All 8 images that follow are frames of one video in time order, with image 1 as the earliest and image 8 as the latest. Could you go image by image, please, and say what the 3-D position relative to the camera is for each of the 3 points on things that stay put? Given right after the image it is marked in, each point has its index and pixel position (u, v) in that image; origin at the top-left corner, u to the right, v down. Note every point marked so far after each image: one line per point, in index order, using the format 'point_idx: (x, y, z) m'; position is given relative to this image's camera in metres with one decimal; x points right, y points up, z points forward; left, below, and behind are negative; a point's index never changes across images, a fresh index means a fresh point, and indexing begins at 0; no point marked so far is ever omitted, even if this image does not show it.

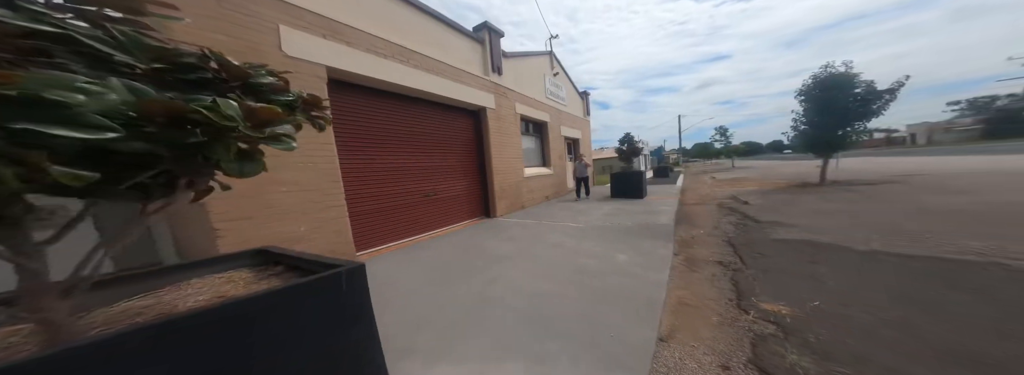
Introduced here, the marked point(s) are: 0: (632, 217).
0: (+2.7, -0.7, +5.8) m
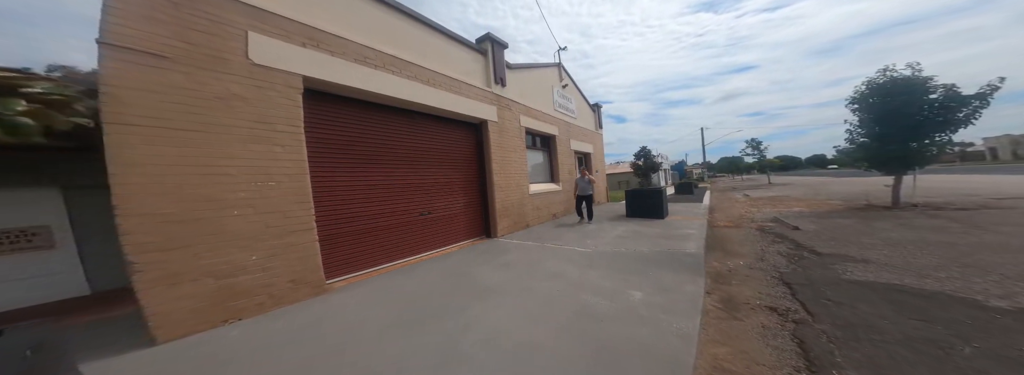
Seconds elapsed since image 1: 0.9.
0: (+2.8, -1.1, +5.0) m
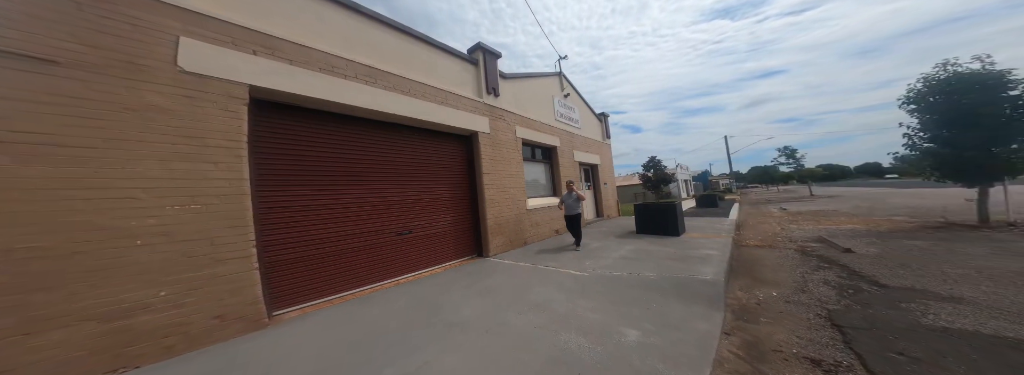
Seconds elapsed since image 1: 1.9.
0: (+2.5, -1.3, +4.3) m
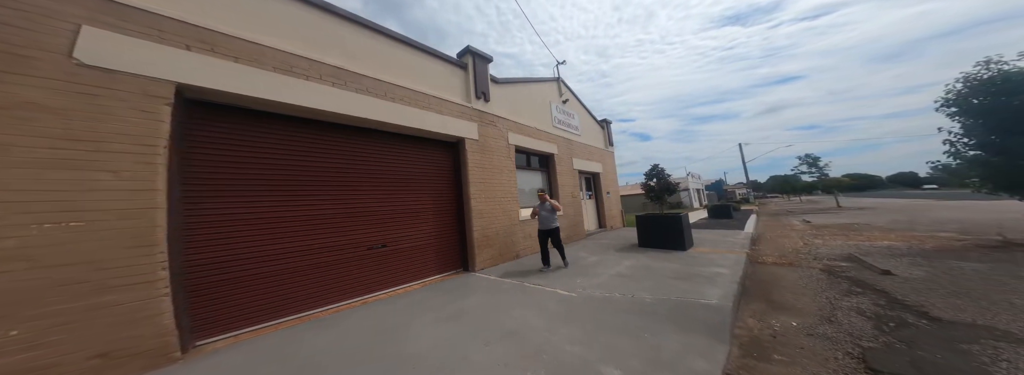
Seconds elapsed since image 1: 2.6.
0: (+2.2, -1.5, +3.8) m
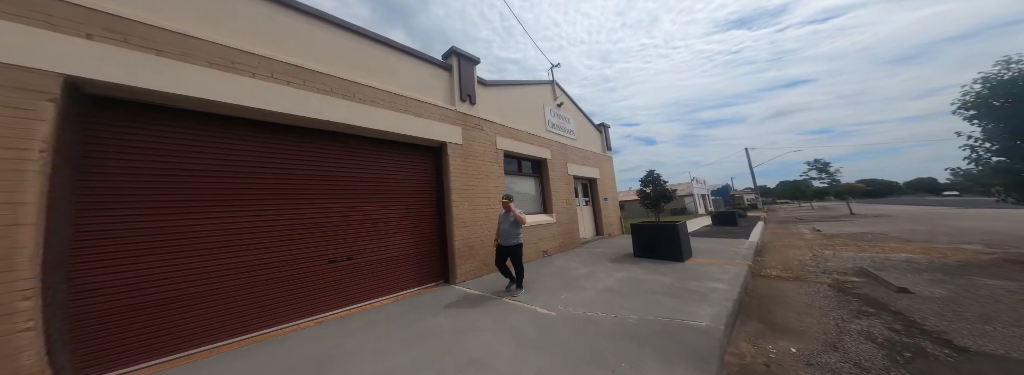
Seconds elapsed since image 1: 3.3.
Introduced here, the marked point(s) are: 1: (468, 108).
0: (+1.9, -1.6, +3.5) m
1: (-1.0, +1.7, +5.4) m
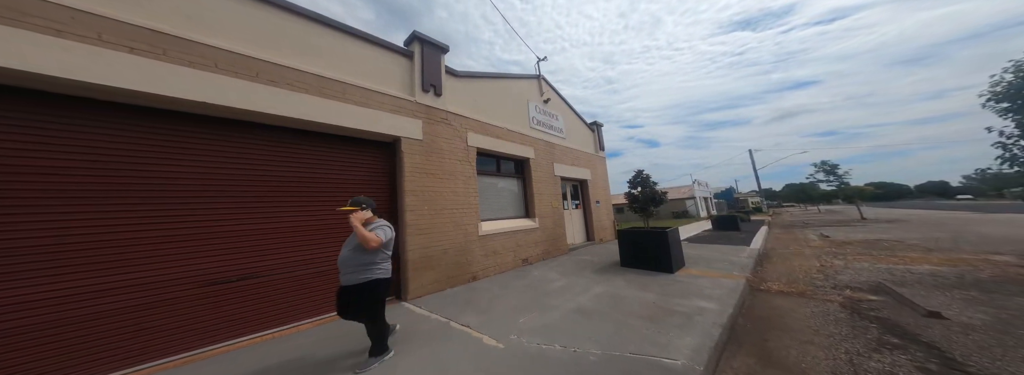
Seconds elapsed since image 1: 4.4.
0: (+1.2, -1.6, +2.9) m
1: (-1.6, +1.7, +4.8) m
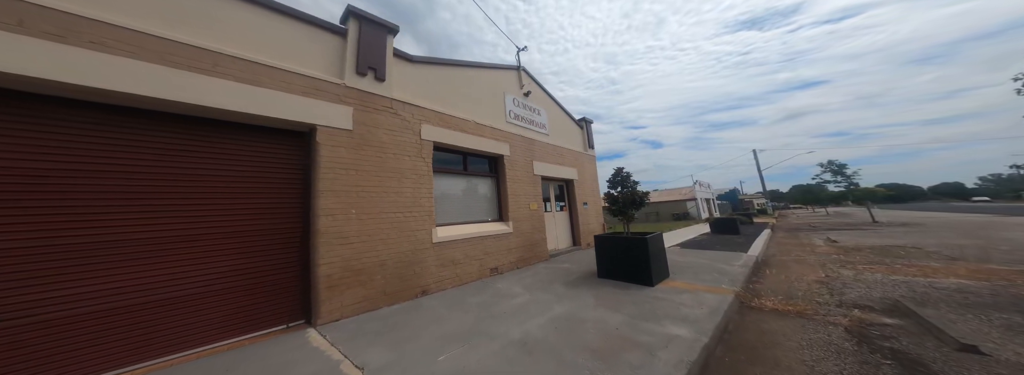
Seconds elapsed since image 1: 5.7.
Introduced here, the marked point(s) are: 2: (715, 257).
0: (+0.4, -1.6, +2.3) m
1: (-2.3, +1.7, +4.3) m
2: (+5.2, -1.8, +6.3) m
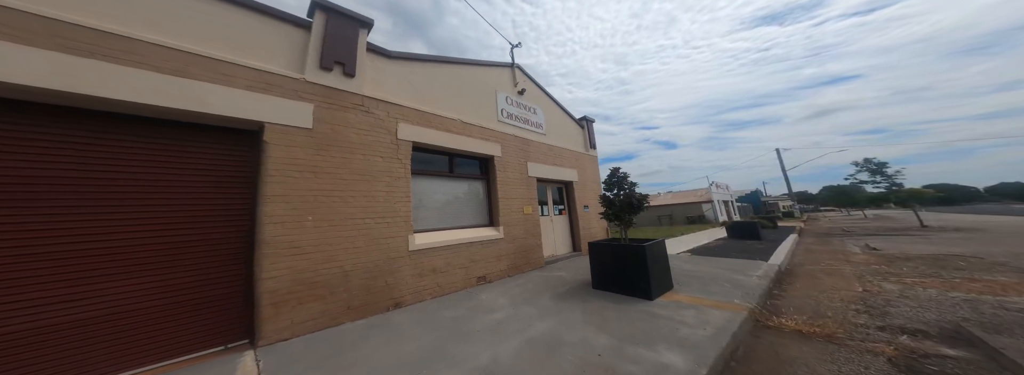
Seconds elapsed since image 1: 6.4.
0: (0.0, -1.6, +1.9) m
1: (-2.7, +1.7, +4.0) m
2: (+4.9, -1.8, +5.6) m
